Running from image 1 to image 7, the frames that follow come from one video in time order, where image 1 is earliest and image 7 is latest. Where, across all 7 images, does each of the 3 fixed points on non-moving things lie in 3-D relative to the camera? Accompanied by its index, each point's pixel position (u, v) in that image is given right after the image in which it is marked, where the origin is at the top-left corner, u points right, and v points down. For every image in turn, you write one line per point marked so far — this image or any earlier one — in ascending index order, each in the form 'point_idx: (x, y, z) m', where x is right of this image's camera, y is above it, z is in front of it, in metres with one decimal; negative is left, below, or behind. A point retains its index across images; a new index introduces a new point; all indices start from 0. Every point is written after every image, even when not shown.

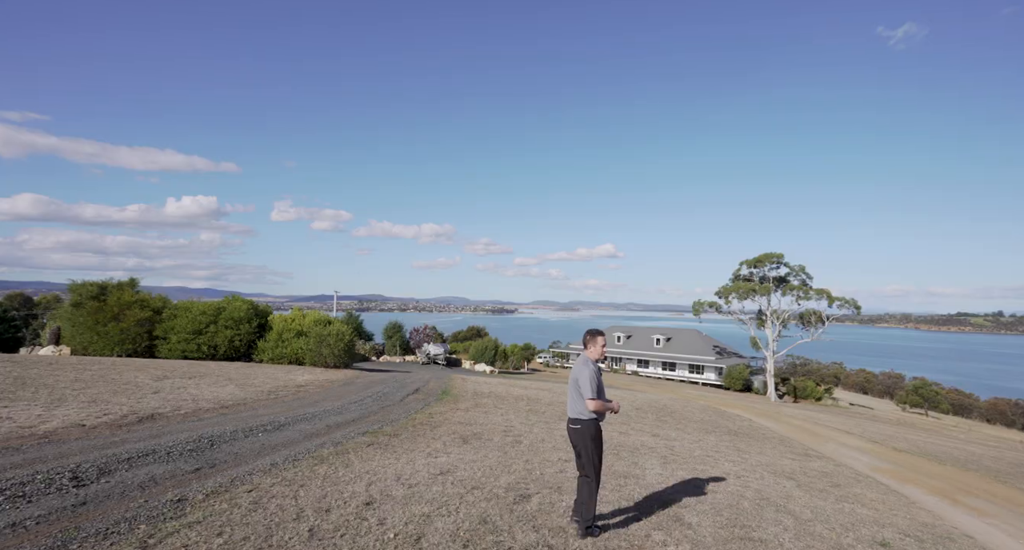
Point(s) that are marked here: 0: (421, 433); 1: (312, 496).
0: (-1.7, -3.0, +10.7) m
1: (-2.5, -2.7, +6.9) m
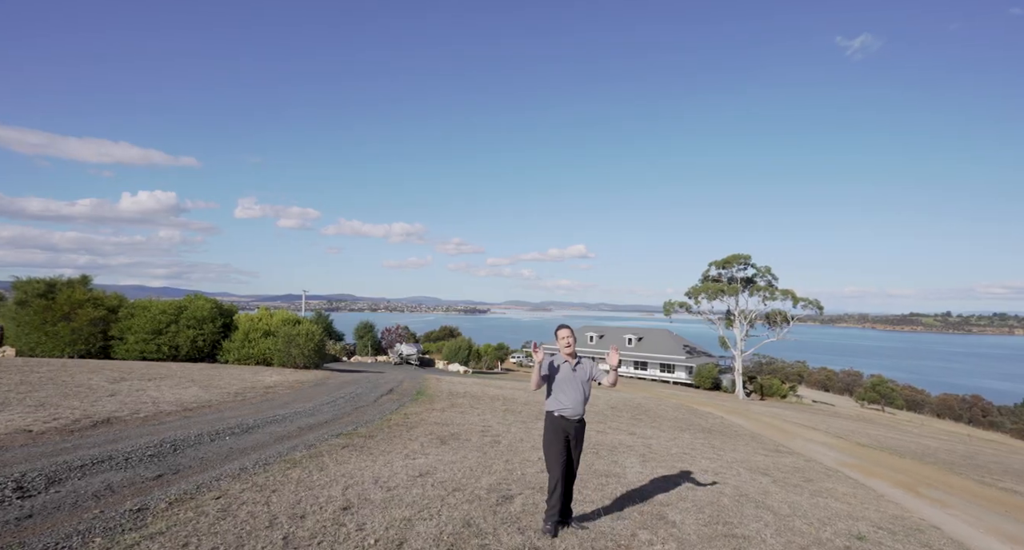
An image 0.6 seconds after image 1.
0: (-2.1, -2.9, +10.4) m
1: (-2.6, -2.6, +6.6) m
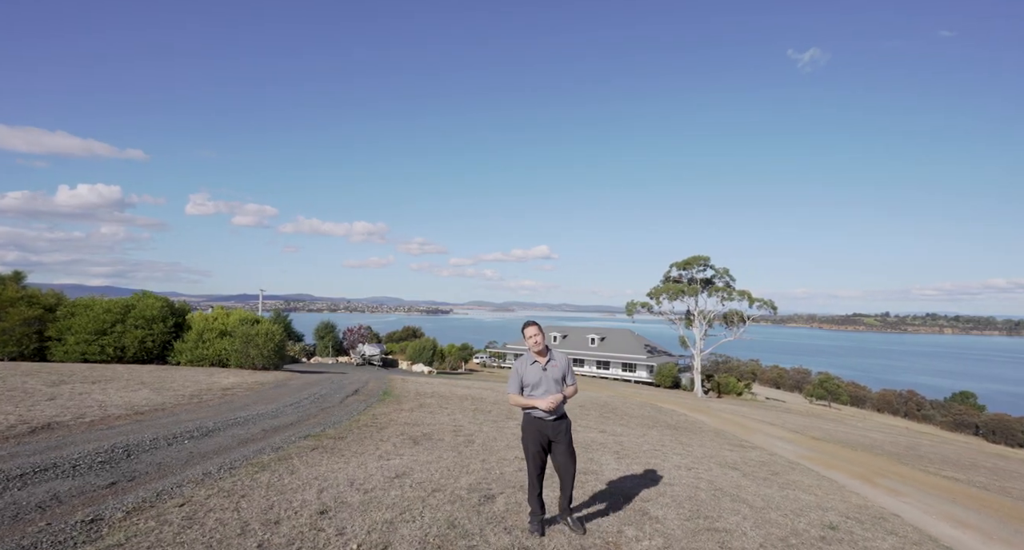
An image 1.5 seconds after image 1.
0: (-2.5, -2.8, +9.9) m
1: (-2.8, -2.5, +6.1) m
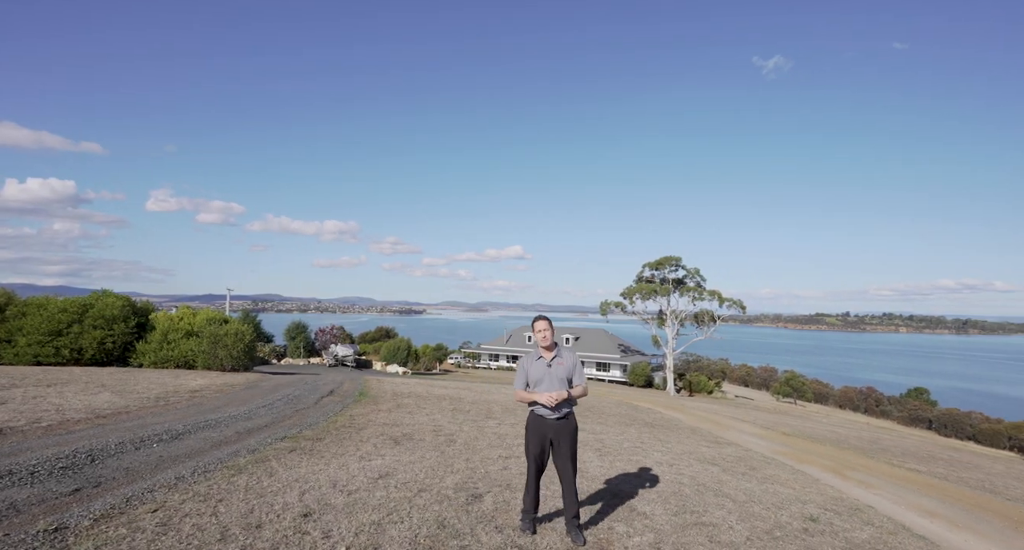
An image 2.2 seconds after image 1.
0: (-2.8, -2.7, +9.6) m
1: (-2.8, -2.4, +5.8) m
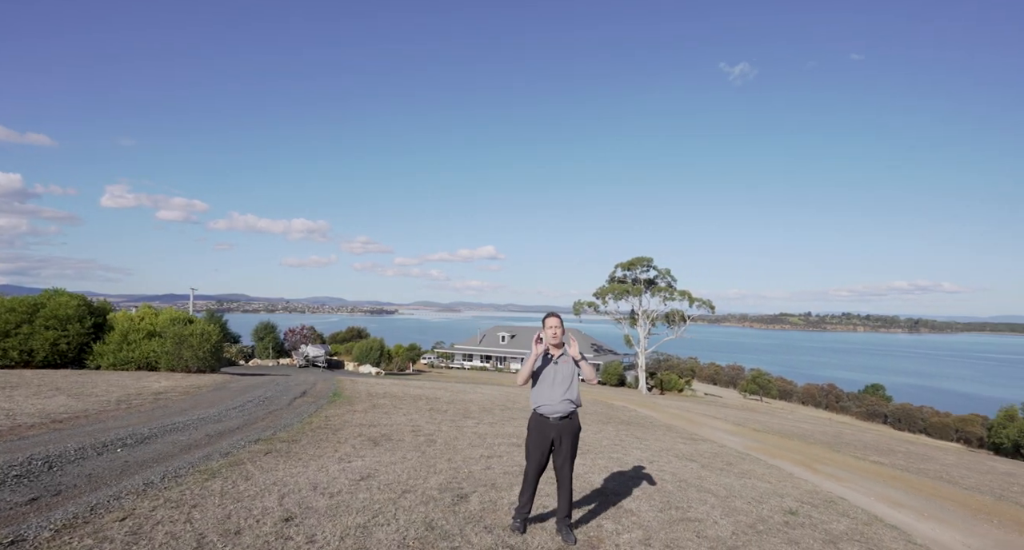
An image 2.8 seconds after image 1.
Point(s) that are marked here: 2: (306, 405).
0: (-3.1, -2.7, +9.3) m
1: (-2.9, -2.3, +5.5) m
2: (-4.3, -2.7, +11.8) m
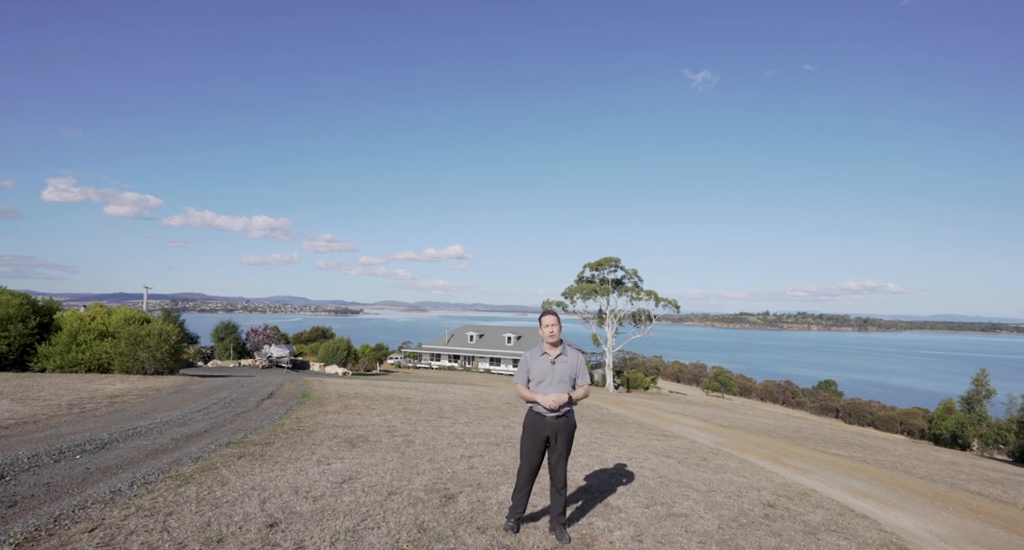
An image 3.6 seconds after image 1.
0: (-3.4, -2.6, +8.9) m
1: (-2.9, -2.3, +5.1) m
2: (-4.7, -2.6, +11.3) m
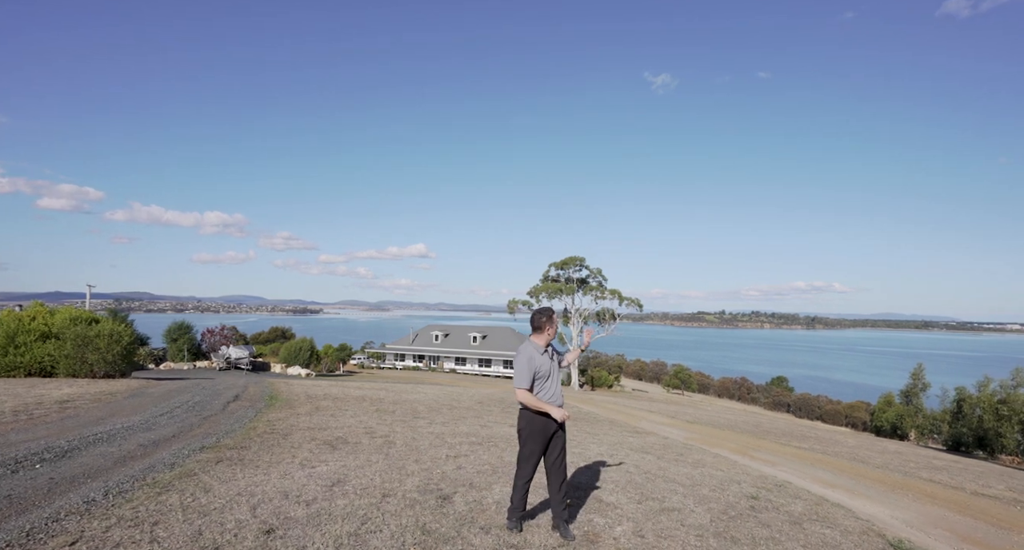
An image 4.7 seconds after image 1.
0: (-3.5, -2.5, +8.4) m
1: (-2.8, -2.2, +4.7) m
2: (-5.1, -2.6, +10.7) m
